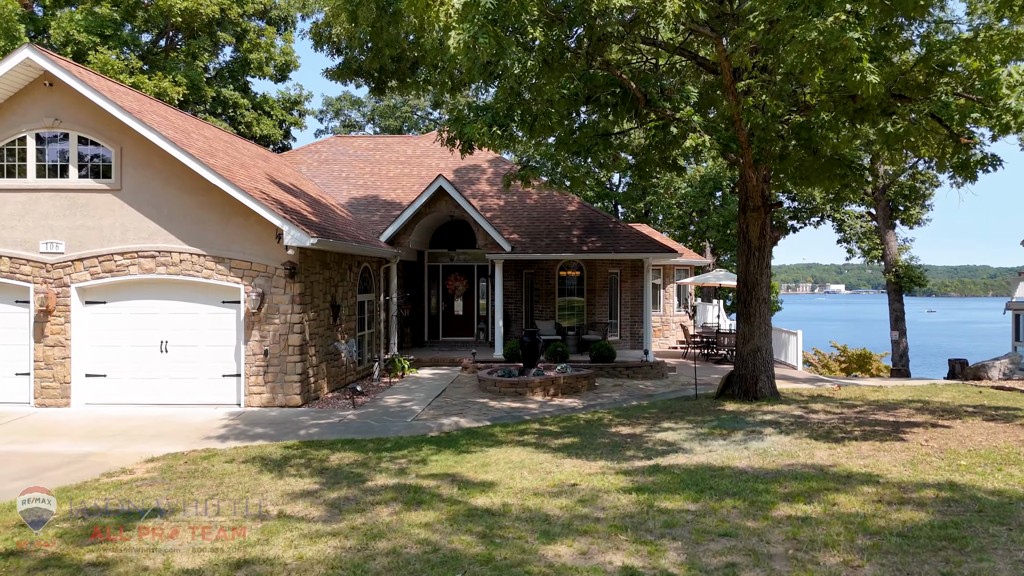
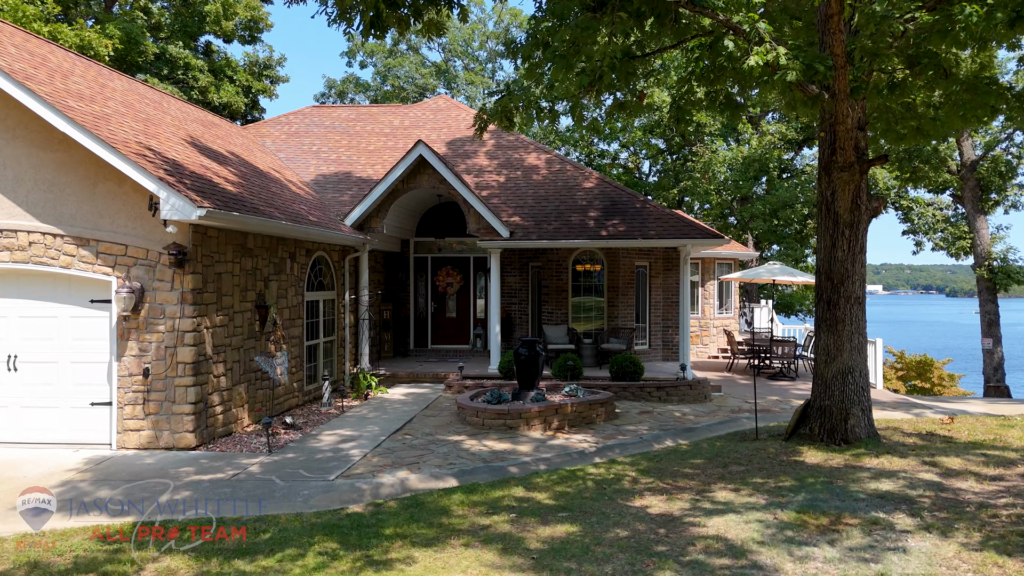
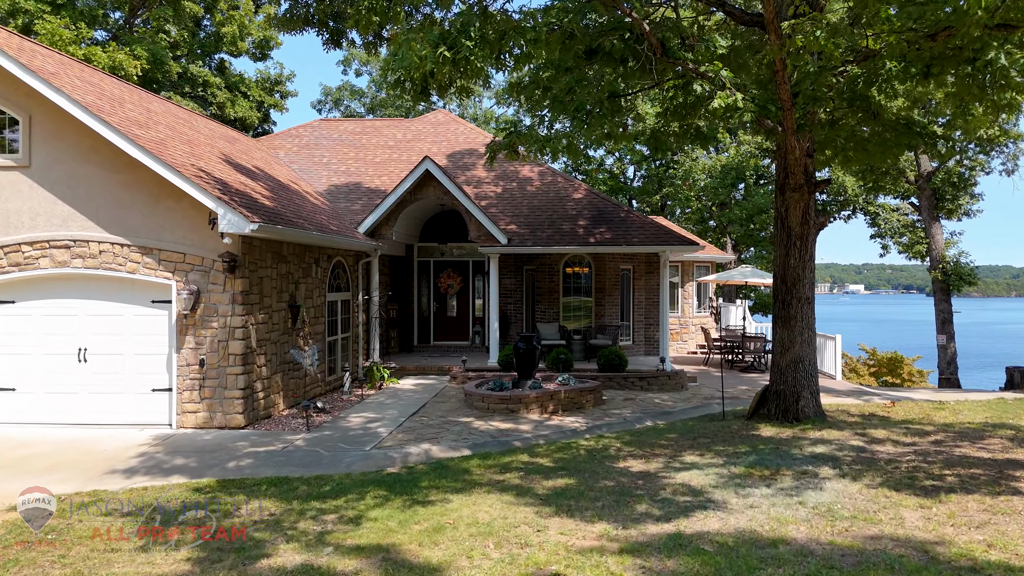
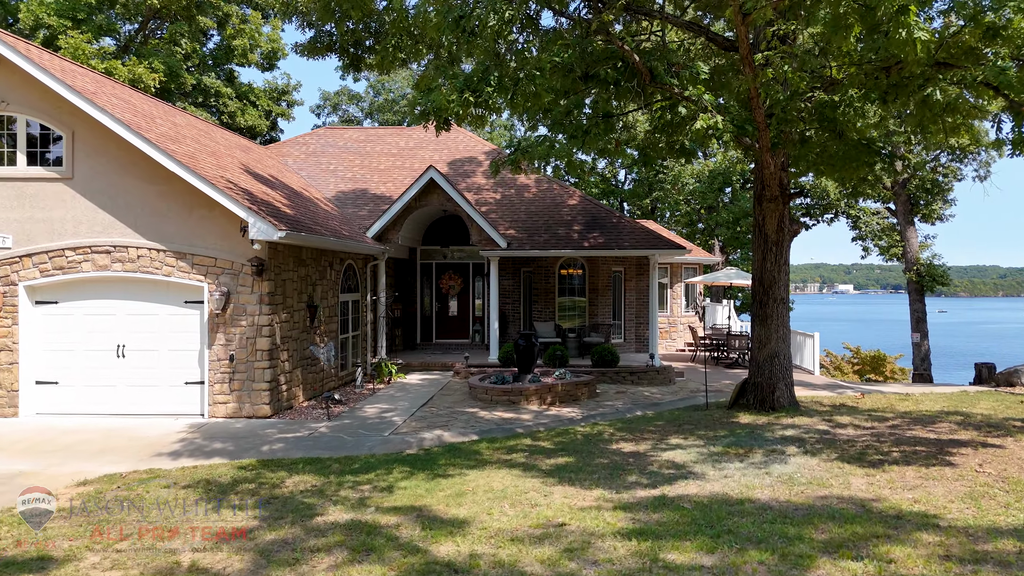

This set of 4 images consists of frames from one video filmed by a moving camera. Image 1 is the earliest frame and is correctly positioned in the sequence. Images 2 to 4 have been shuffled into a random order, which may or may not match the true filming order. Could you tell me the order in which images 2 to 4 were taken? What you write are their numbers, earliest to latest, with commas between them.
4, 3, 2
